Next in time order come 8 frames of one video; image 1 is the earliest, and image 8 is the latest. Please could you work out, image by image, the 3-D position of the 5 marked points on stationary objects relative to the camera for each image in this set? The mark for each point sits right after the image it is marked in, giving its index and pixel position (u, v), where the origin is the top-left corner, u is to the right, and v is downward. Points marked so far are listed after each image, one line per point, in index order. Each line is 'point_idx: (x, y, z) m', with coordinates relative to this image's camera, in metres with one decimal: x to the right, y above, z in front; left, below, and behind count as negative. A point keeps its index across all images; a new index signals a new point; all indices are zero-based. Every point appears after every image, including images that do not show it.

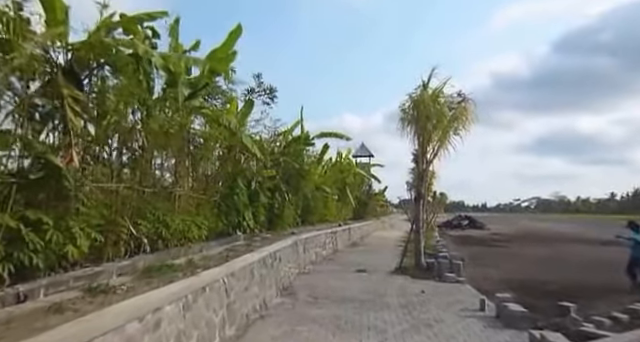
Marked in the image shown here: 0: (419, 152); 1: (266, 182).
0: (+2.8, +0.5, +11.9) m
1: (-1.7, -0.3, +12.8) m
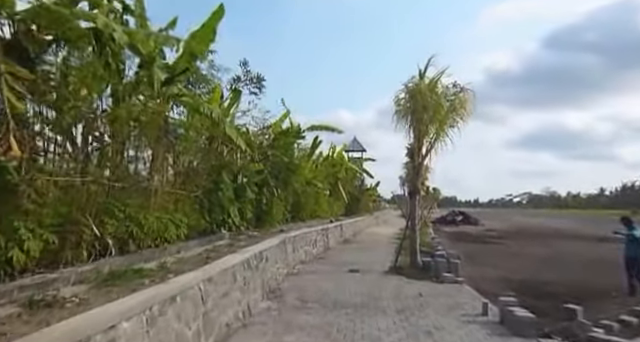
0: (+2.5, +0.7, +11.3) m
1: (-1.9, -0.2, +12.1) m
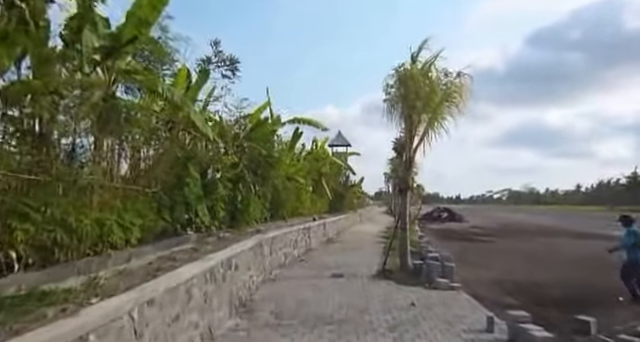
0: (+2.1, +0.8, +10.2) m
1: (-2.4, 0.0, +10.9) m
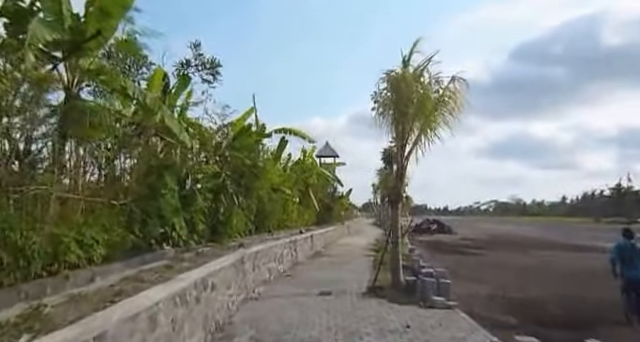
0: (+1.8, +0.6, +9.7) m
1: (-2.7, -0.2, +10.3) m
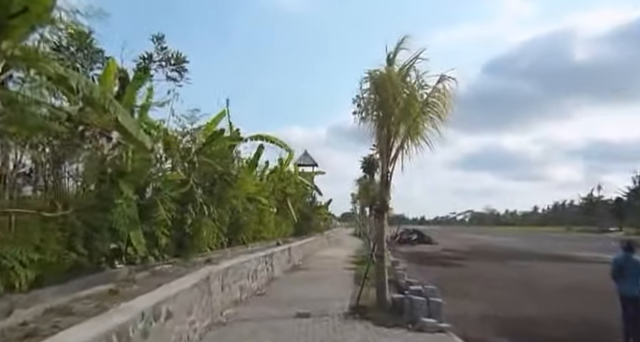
0: (+1.3, +0.4, +8.9) m
1: (-3.2, -0.4, +9.2) m
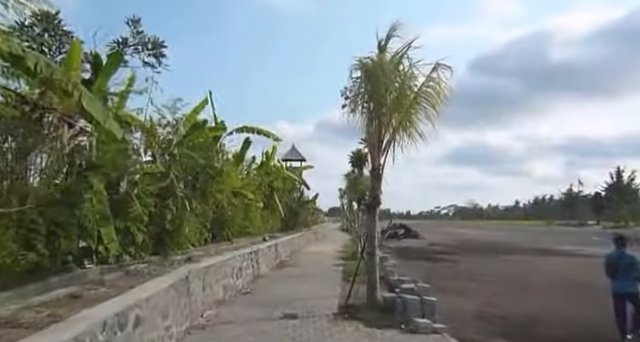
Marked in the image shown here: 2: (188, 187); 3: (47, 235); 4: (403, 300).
0: (+1.0, +0.6, +8.5) m
1: (-3.5, -0.2, +8.7) m
2: (-3.4, -0.4, +11.0) m
3: (-3.5, -0.8, +5.4) m
4: (+1.4, -2.2, +7.2) m
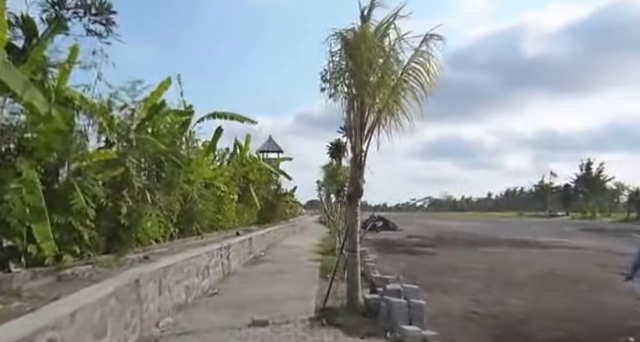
0: (+0.6, +0.8, +7.6) m
1: (-3.9, 0.0, +7.6) m
2: (-4.0, -0.1, +9.9) m
3: (-3.8, -0.6, +4.3) m
4: (+1.0, -2.0, +6.4) m
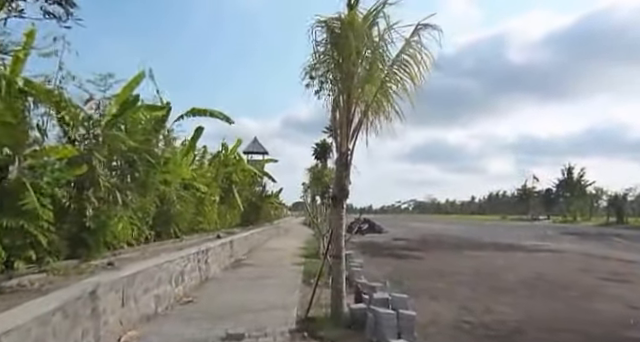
0: (+0.3, +0.8, +7.1) m
1: (-4.2, 0.0, +6.9) m
2: (-4.4, -0.1, +9.2) m
3: (-3.9, -0.5, +3.6) m
4: (+0.8, -2.0, +5.9) m
